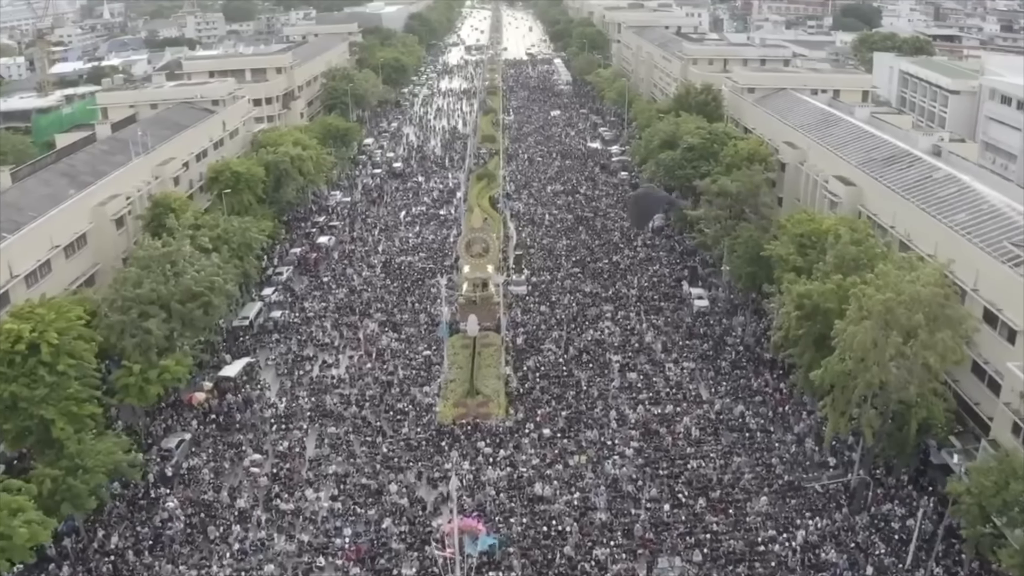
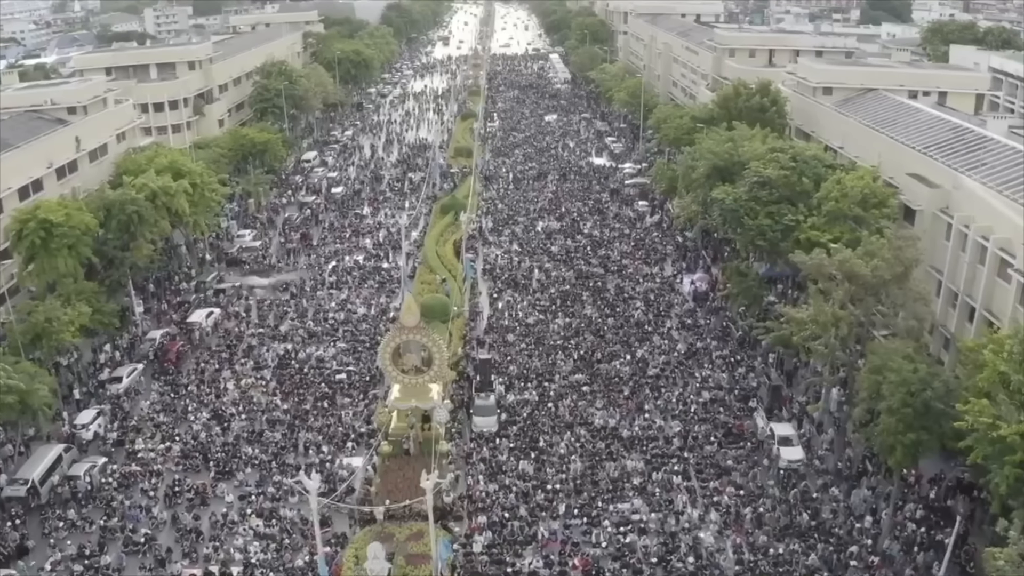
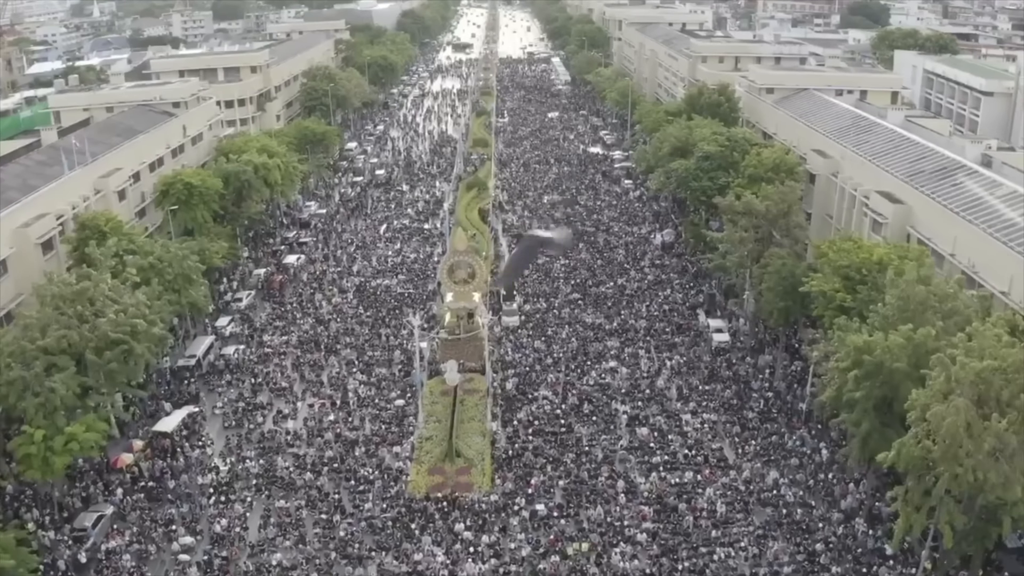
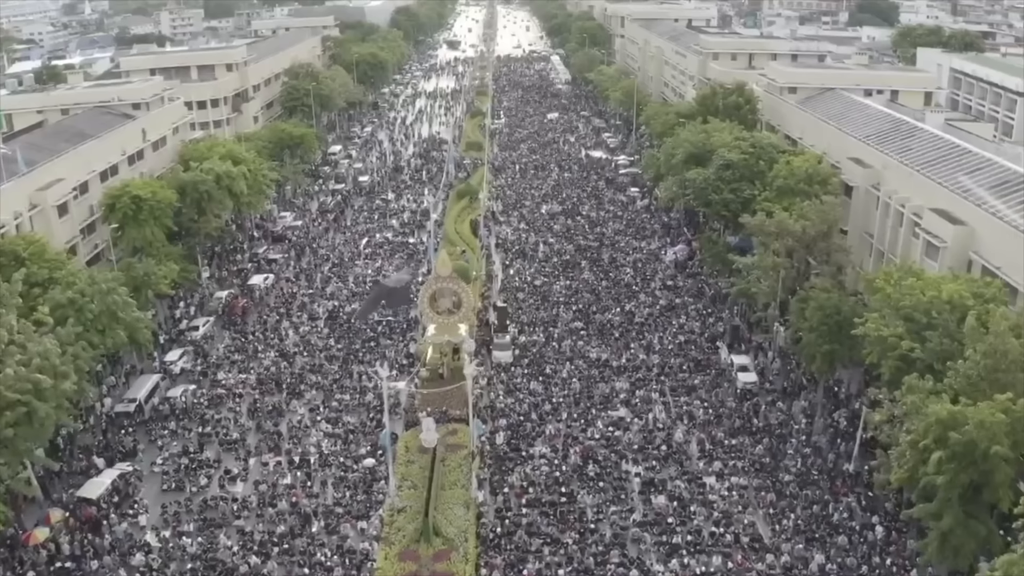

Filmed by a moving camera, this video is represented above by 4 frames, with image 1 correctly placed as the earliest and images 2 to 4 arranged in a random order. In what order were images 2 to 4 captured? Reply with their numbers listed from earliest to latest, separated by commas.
3, 4, 2
